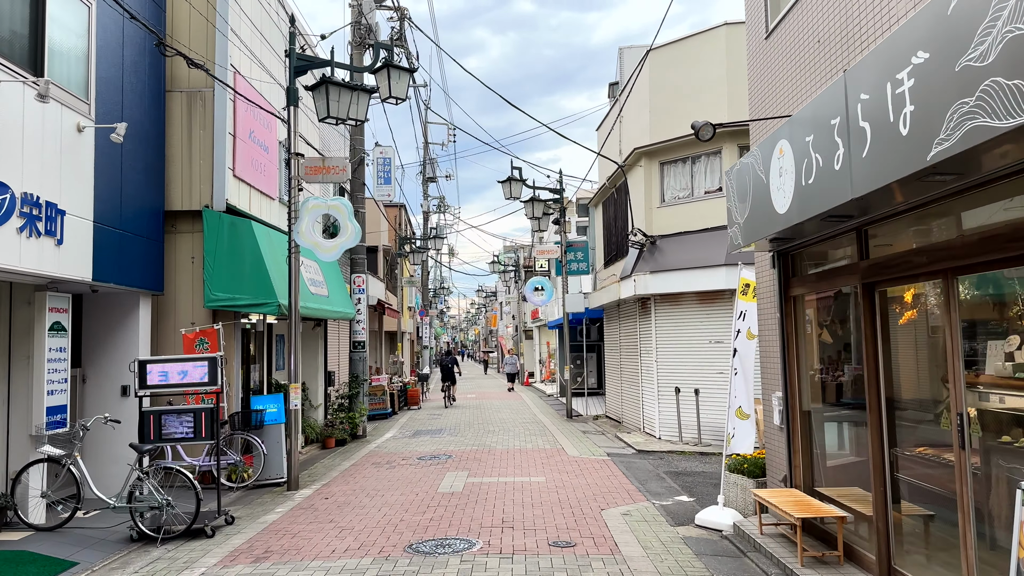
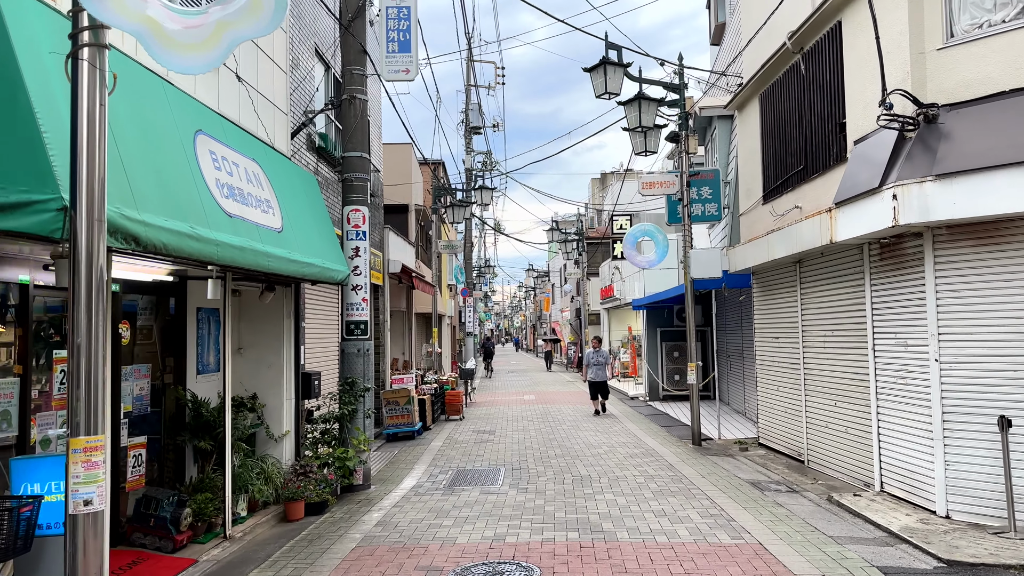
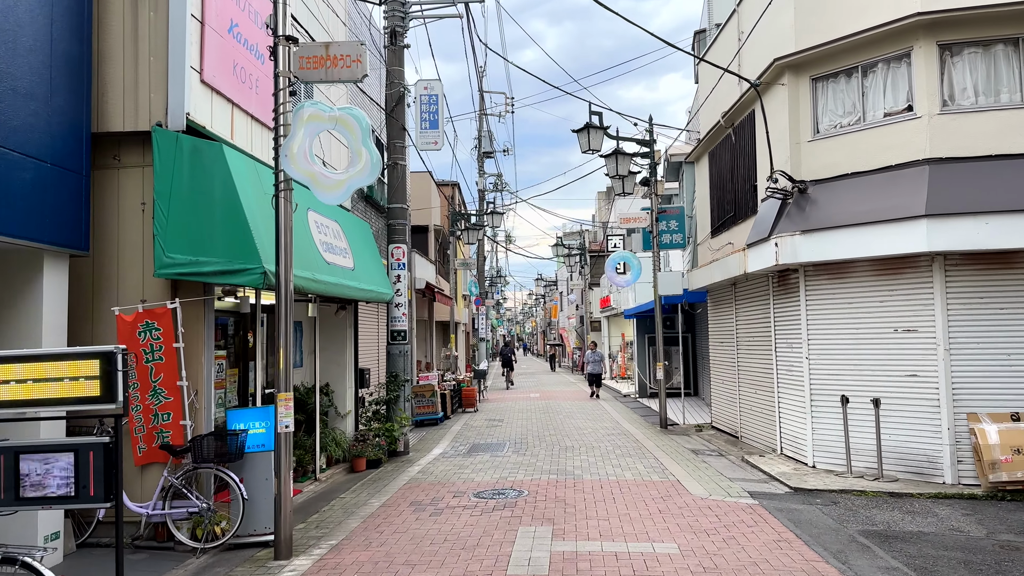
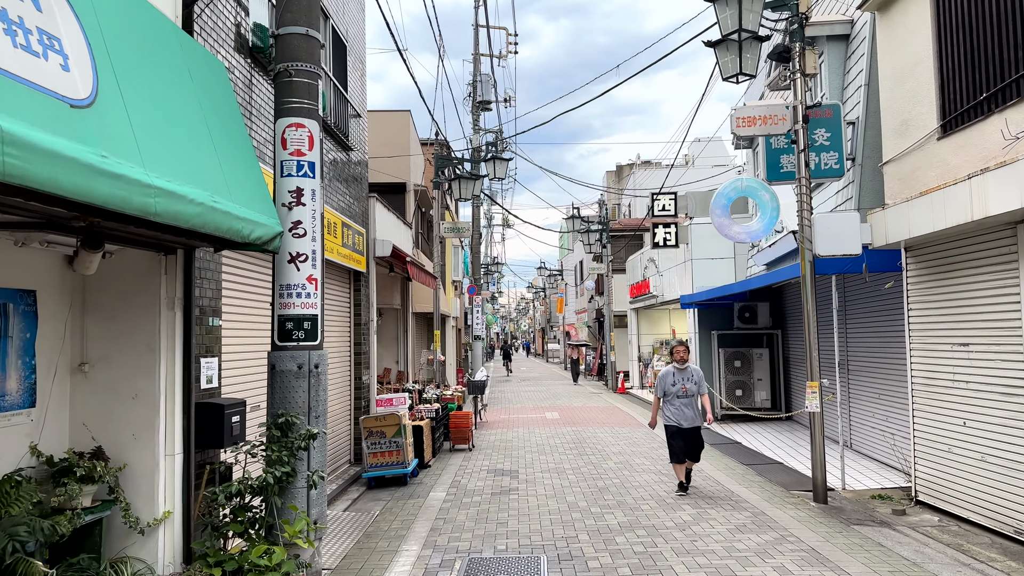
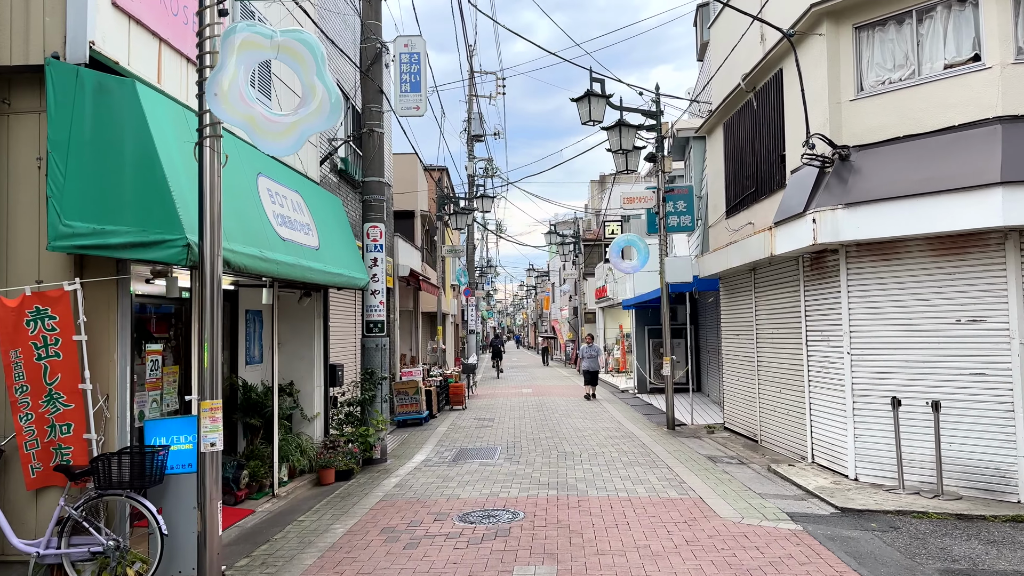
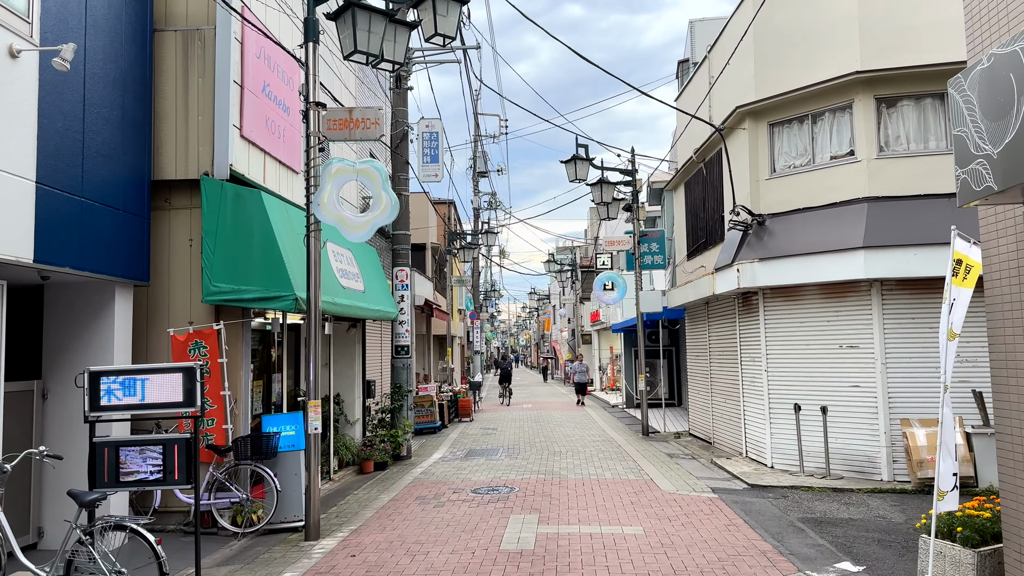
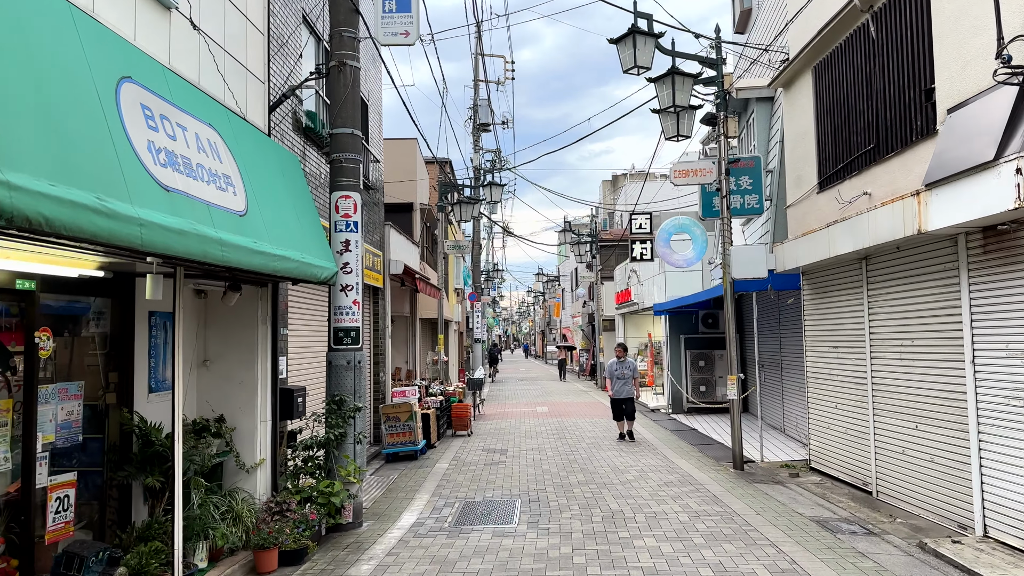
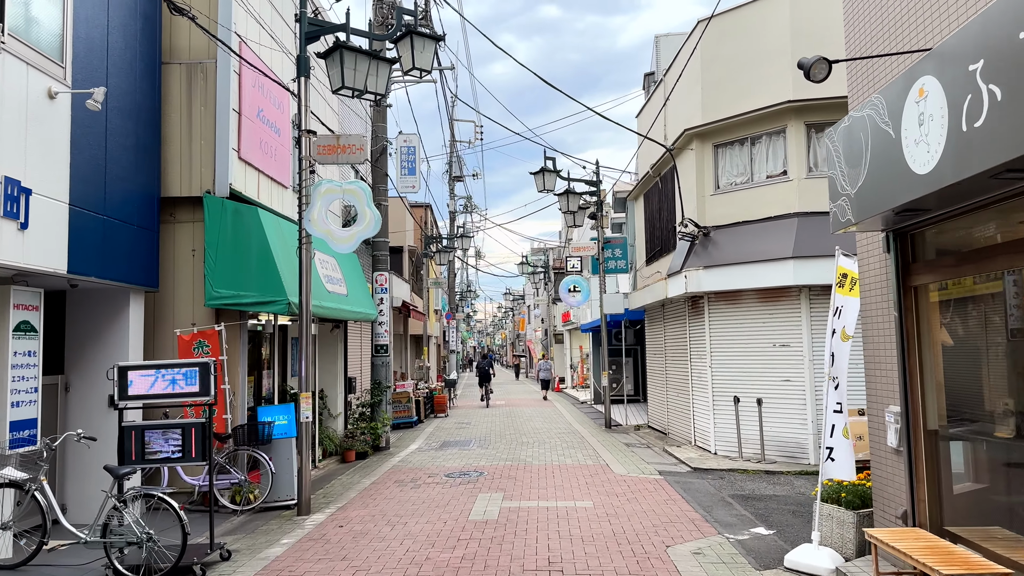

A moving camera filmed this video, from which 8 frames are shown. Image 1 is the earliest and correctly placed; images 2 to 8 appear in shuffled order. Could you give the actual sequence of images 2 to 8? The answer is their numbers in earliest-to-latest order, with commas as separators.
8, 6, 3, 5, 2, 7, 4
